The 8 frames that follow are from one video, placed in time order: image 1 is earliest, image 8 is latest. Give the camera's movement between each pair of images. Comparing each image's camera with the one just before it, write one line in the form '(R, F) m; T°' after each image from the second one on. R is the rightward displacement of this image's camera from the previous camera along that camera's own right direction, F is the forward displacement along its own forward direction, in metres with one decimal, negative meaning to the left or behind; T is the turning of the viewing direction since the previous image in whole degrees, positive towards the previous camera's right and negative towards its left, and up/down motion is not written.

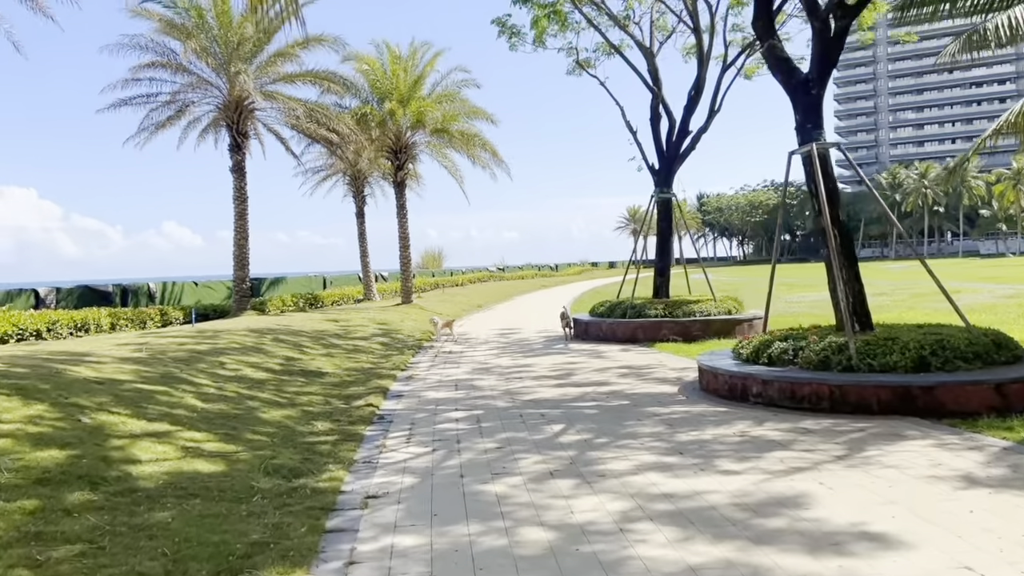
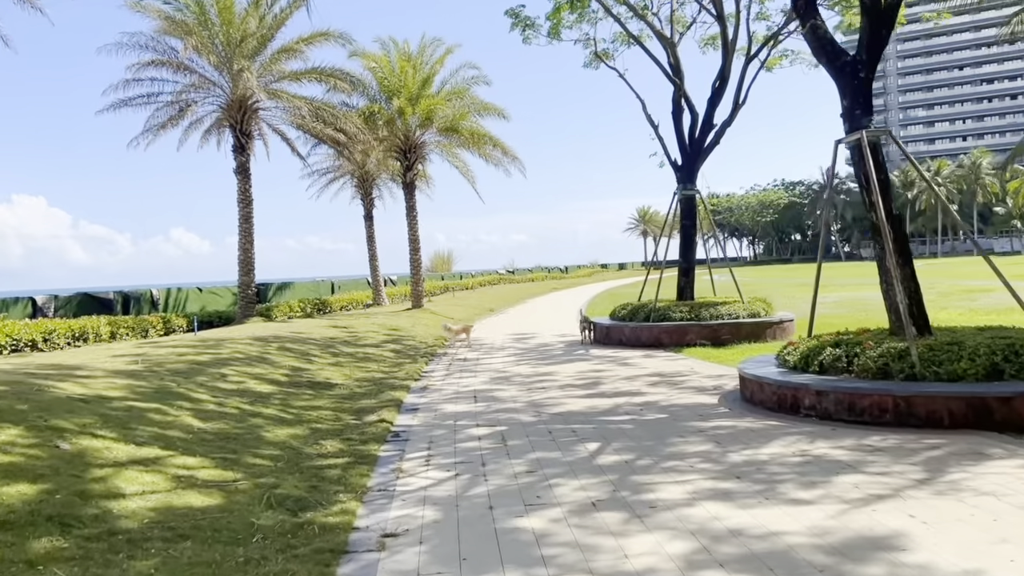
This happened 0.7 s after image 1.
(-0.2, +0.8) m; -1°
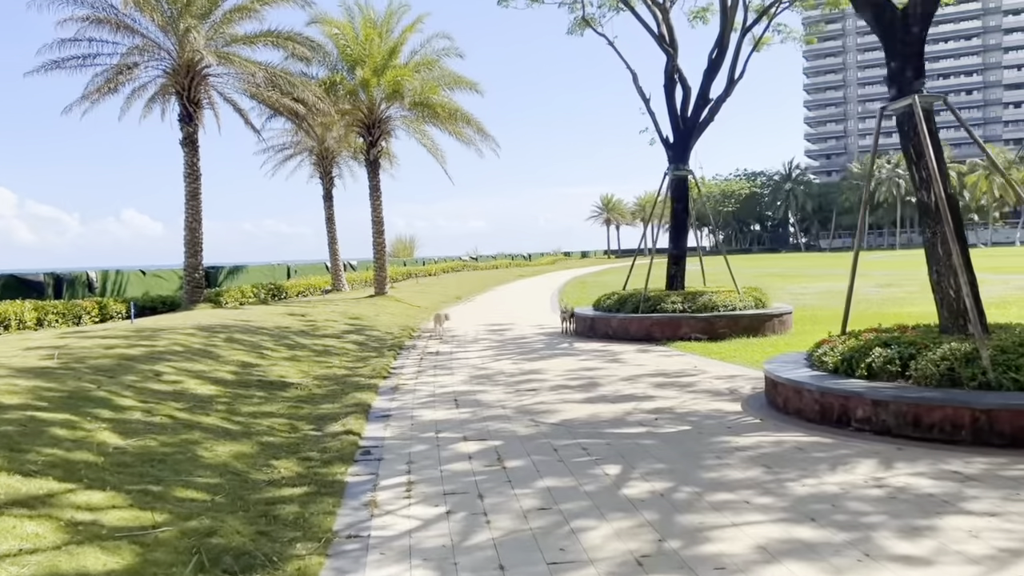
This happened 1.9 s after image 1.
(-0.3, +1.5) m; +3°
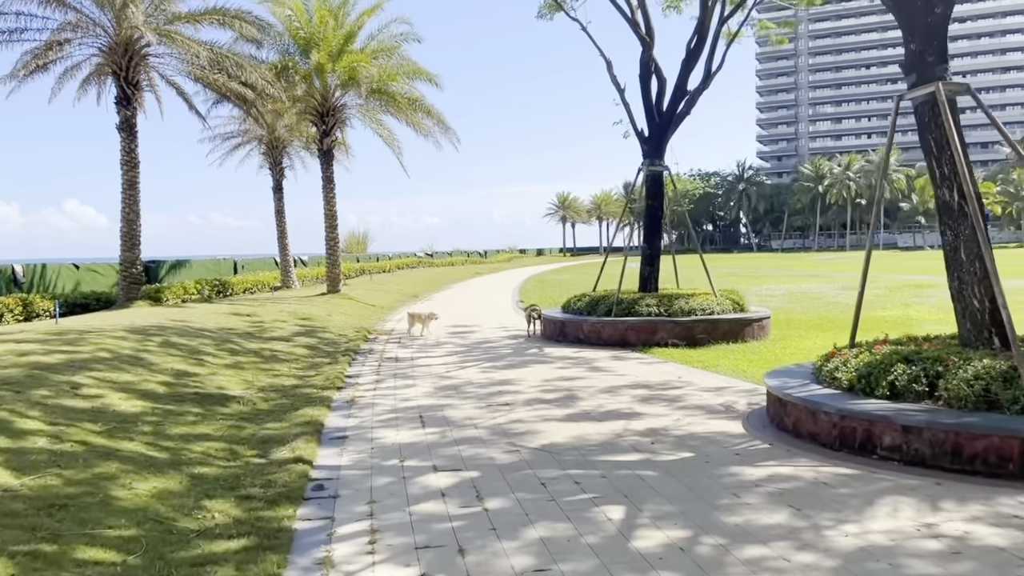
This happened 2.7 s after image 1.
(-0.2, +1.0) m; +3°
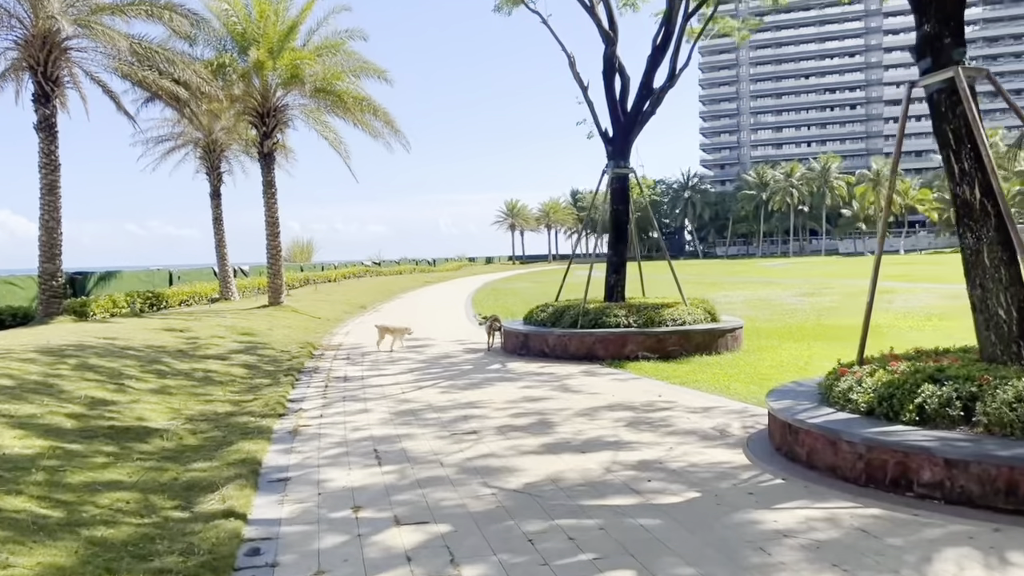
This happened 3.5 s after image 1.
(-0.2, +1.0) m; +4°
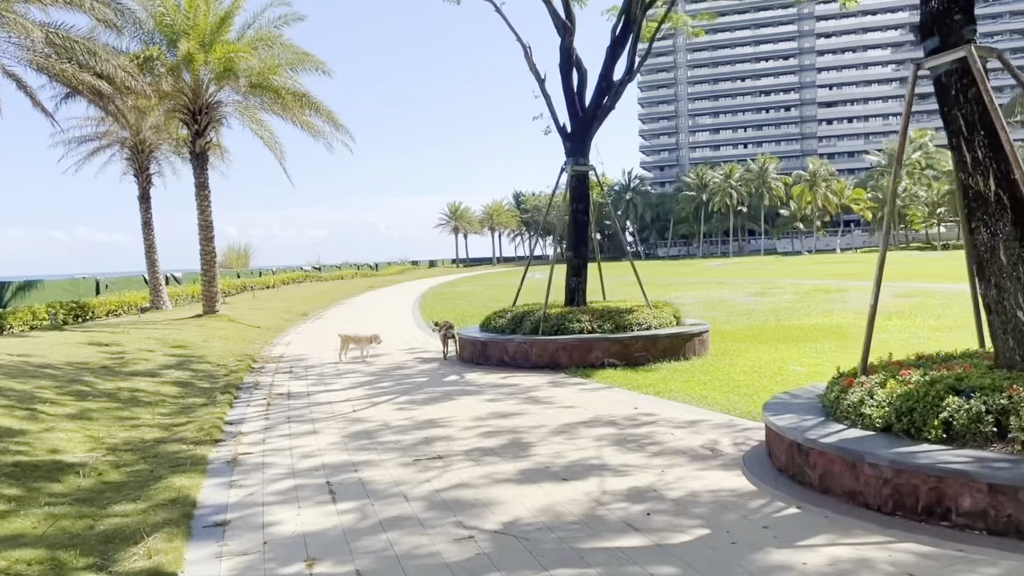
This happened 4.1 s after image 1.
(-0.2, +0.8) m; +4°
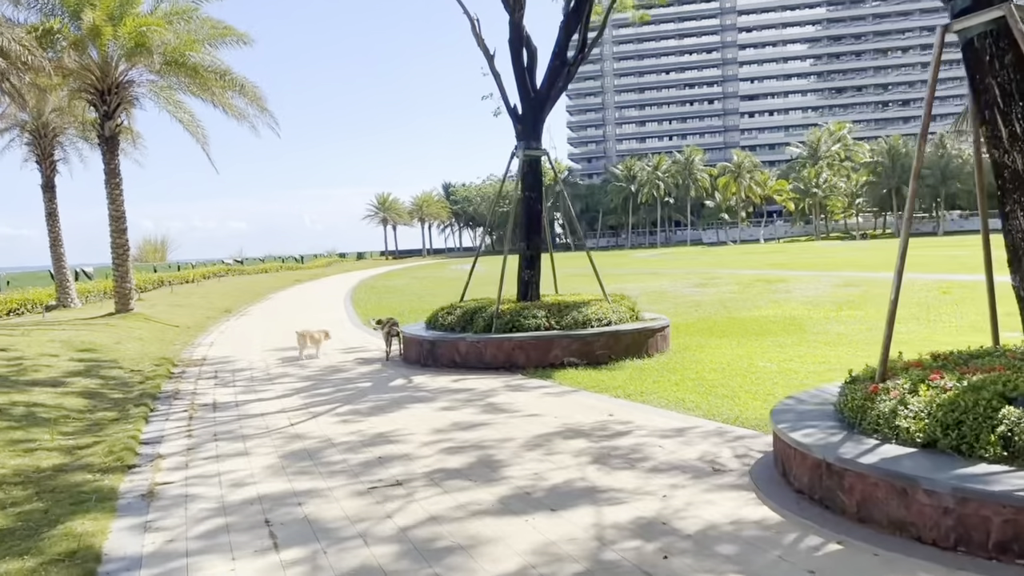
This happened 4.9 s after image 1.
(-0.3, +1.0) m; +5°
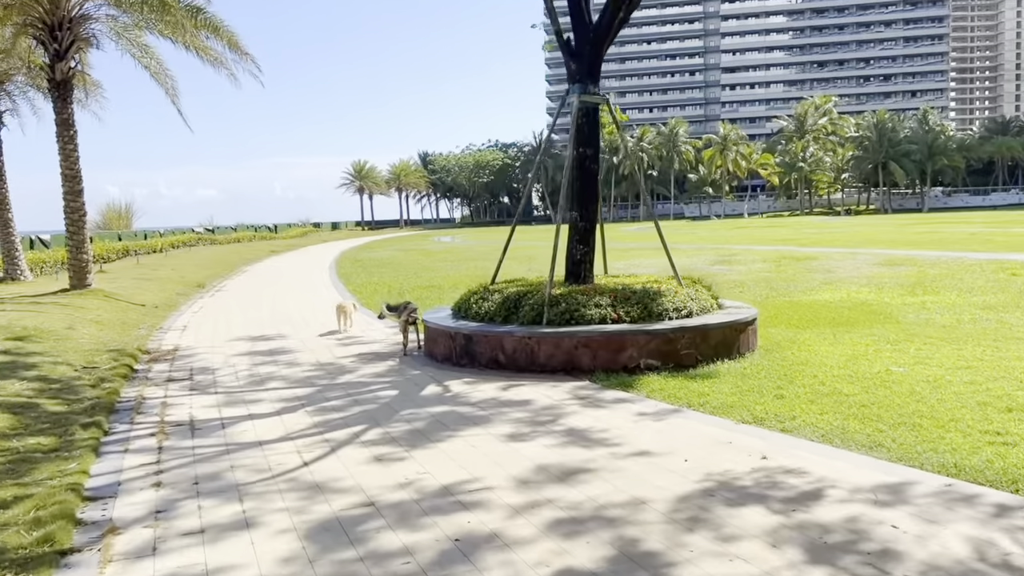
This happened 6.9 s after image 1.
(-0.9, +2.4) m; +2°
